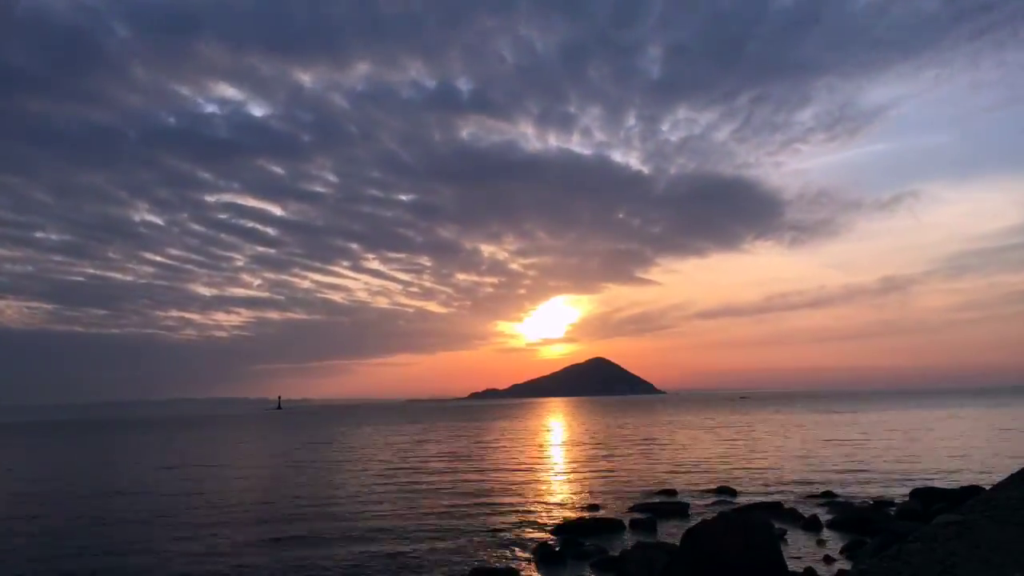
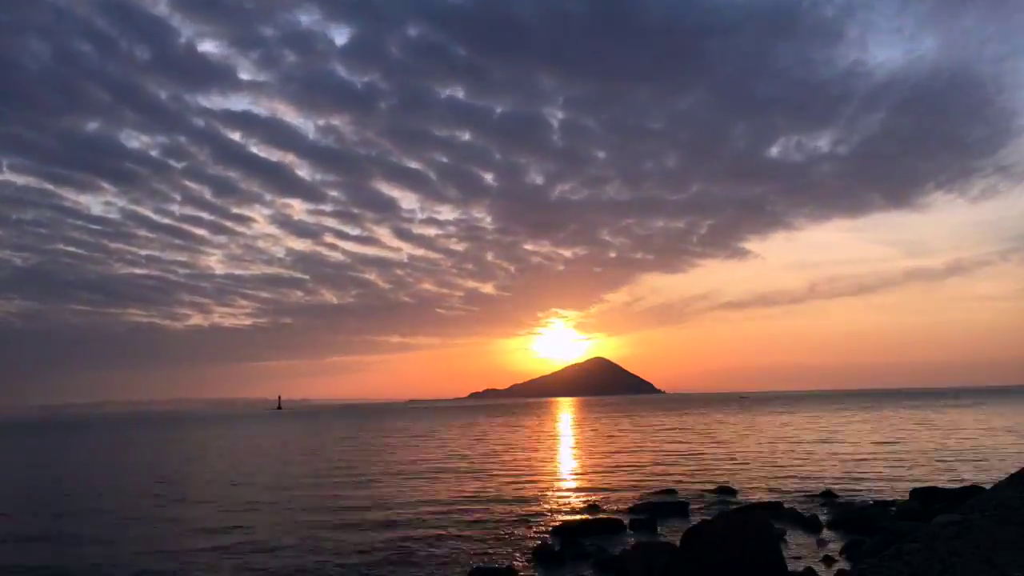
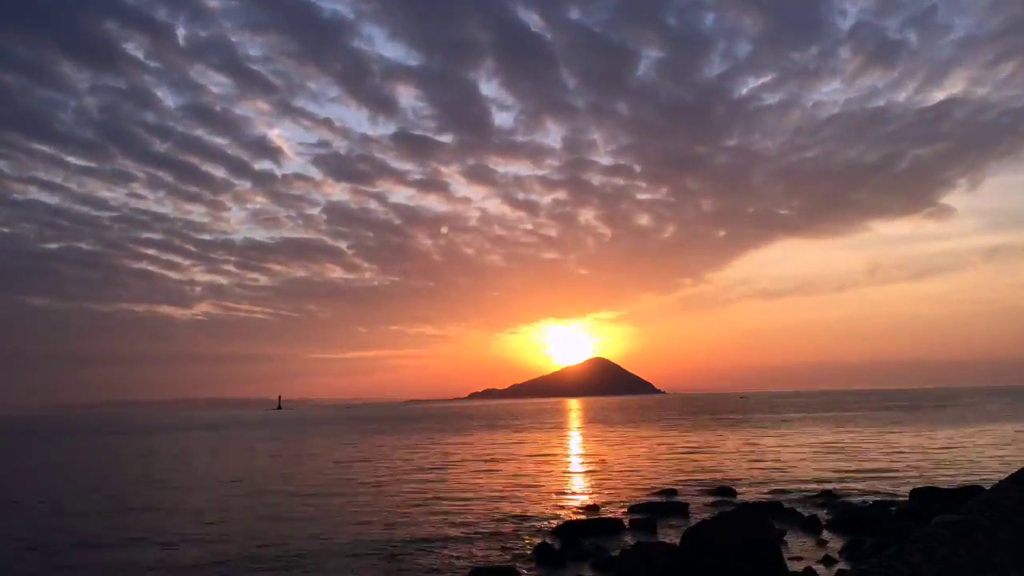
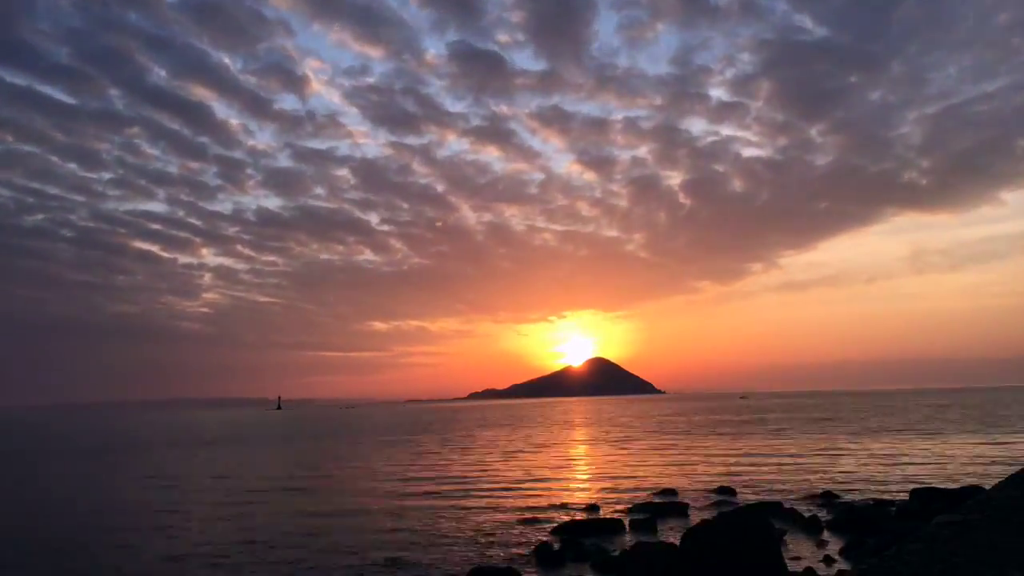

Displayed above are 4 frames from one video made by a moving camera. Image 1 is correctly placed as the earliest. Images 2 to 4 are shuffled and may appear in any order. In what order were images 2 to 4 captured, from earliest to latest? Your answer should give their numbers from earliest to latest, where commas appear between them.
2, 3, 4
